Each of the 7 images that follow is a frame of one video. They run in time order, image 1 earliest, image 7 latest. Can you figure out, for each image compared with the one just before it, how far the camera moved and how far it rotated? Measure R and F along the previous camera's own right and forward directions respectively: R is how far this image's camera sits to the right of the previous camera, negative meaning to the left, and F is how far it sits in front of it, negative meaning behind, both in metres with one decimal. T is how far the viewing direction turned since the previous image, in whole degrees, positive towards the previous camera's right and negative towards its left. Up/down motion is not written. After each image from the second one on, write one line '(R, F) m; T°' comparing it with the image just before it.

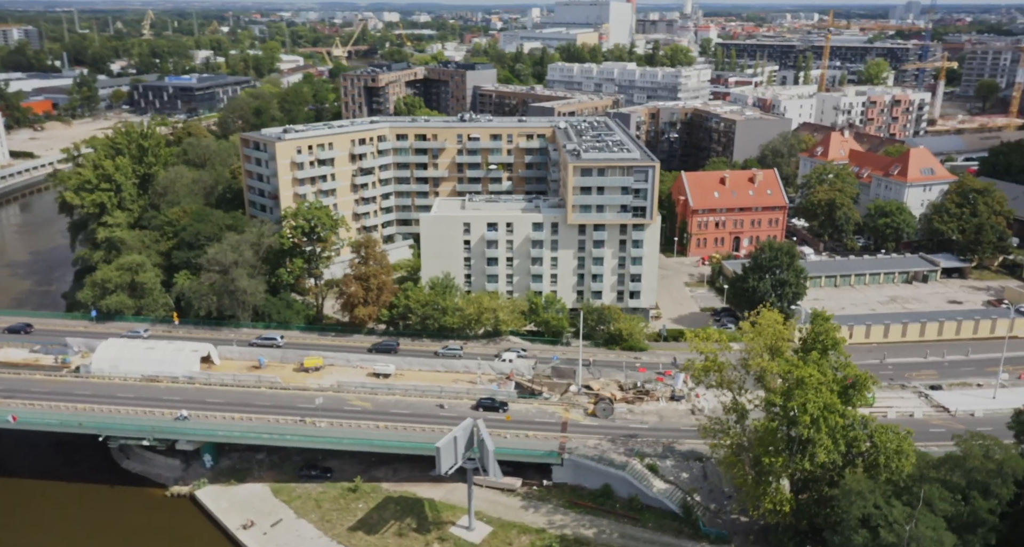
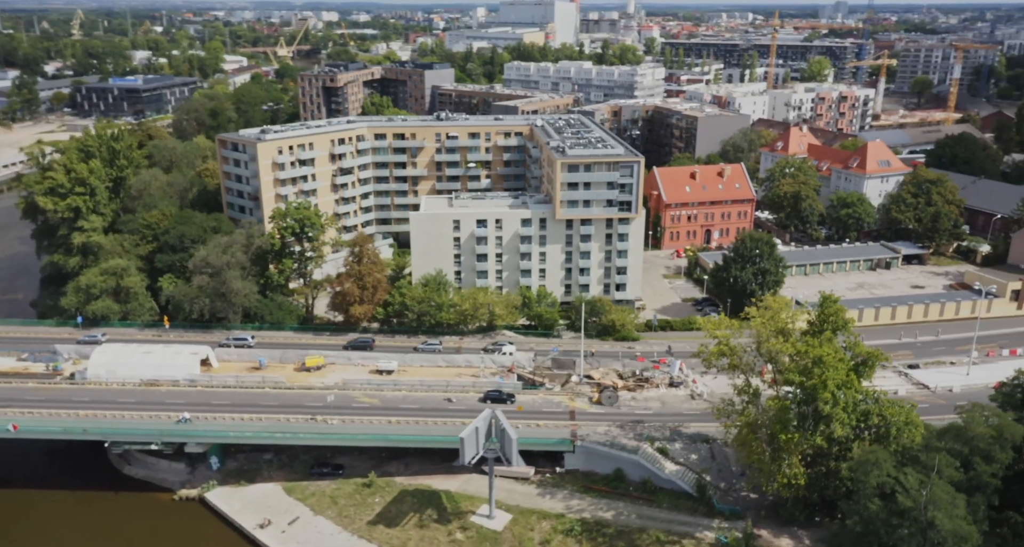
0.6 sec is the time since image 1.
(-2.8, -0.7) m; +4°
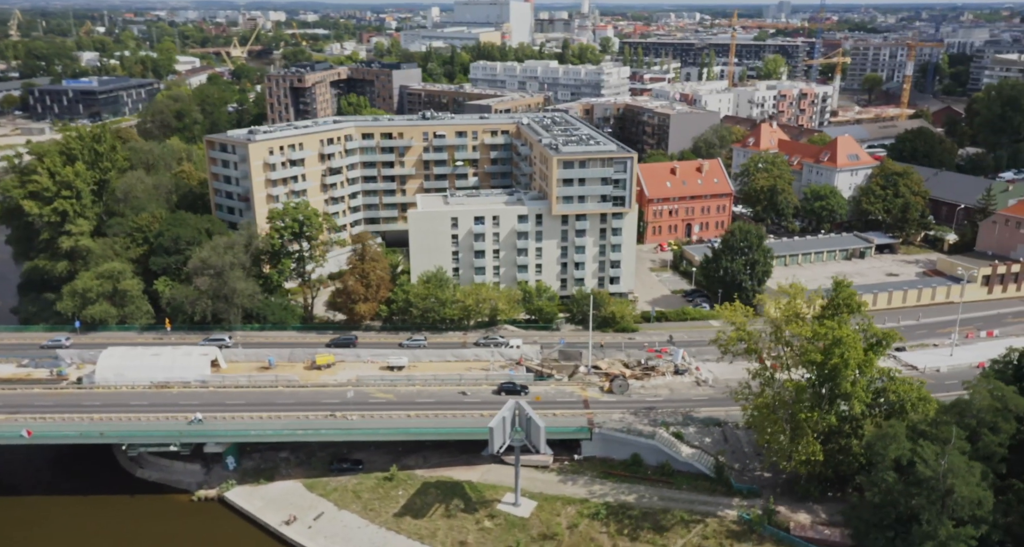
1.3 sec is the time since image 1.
(-2.8, -0.8) m; +3°
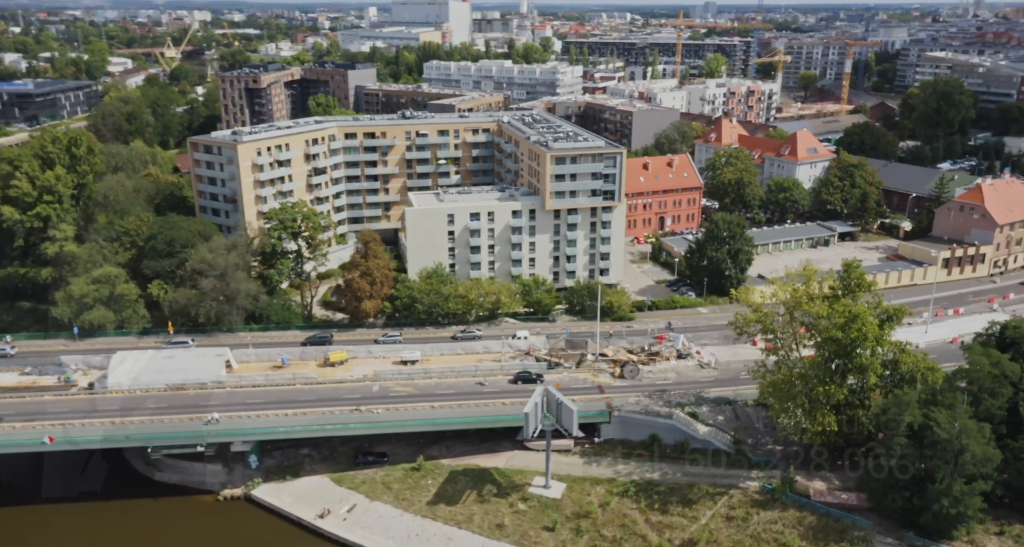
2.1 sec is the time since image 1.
(-3.9, -1.1) m; +5°
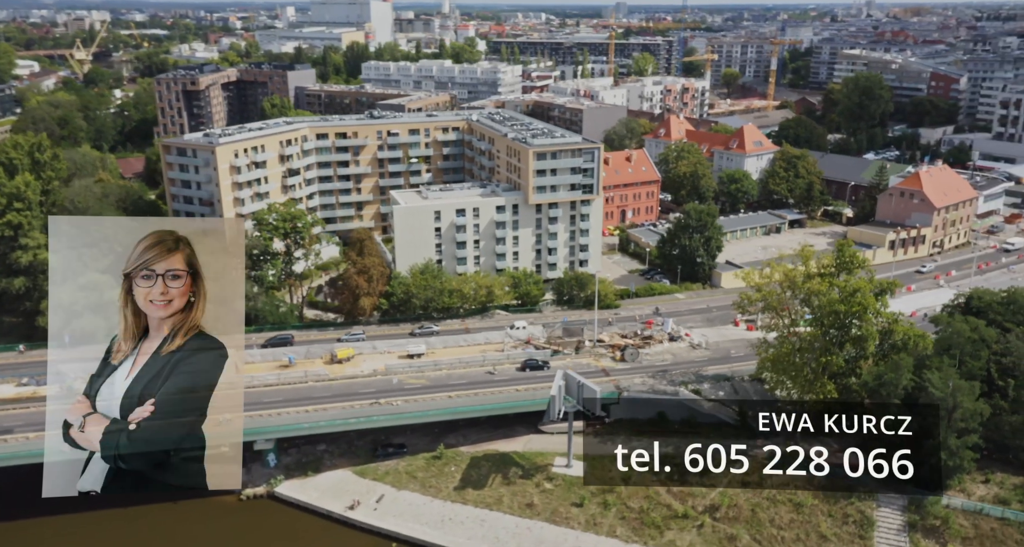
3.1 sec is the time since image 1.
(-4.4, -1.2) m; +6°
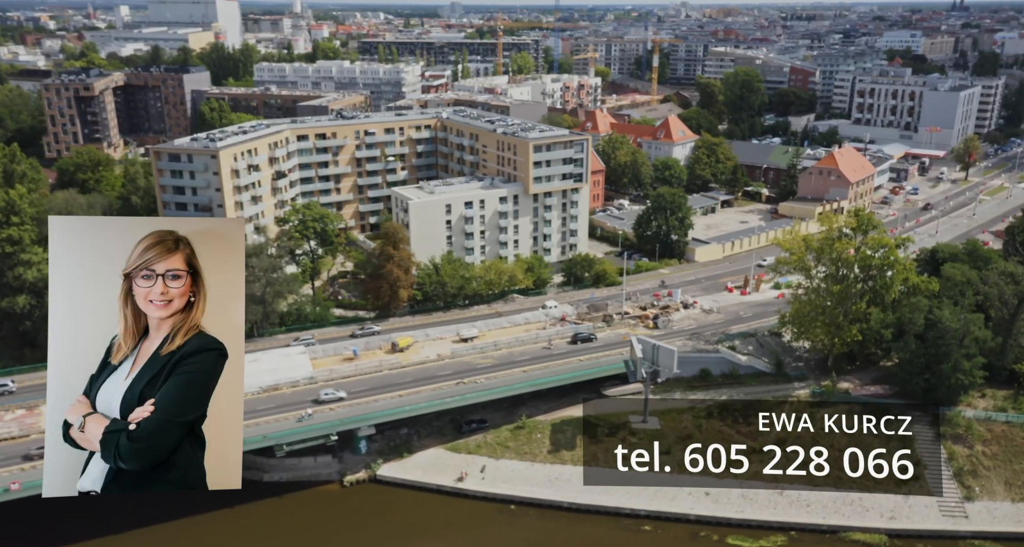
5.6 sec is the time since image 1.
(-11.4, -2.1) m; +11°
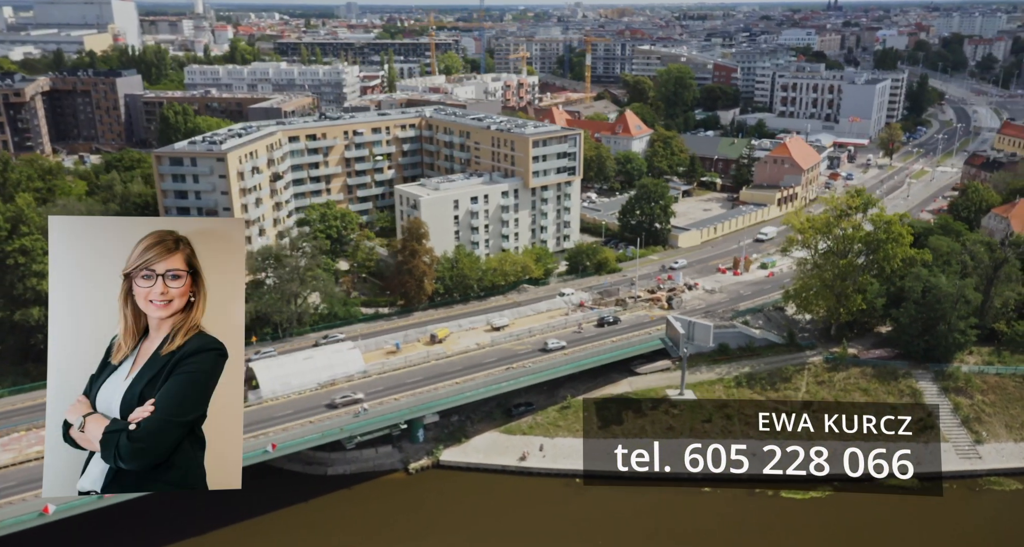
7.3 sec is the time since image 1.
(-7.4, -1.4) m; +7°
